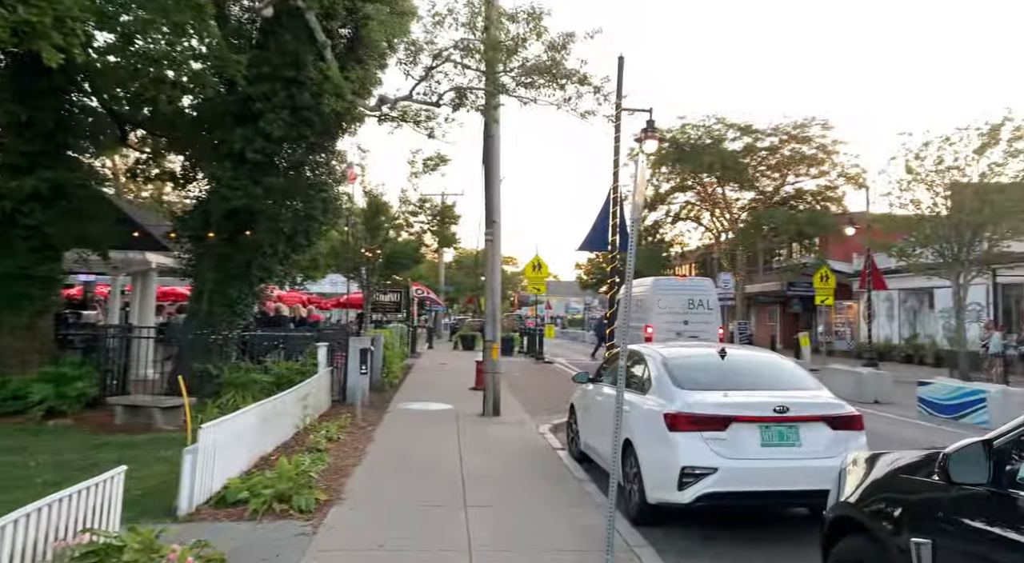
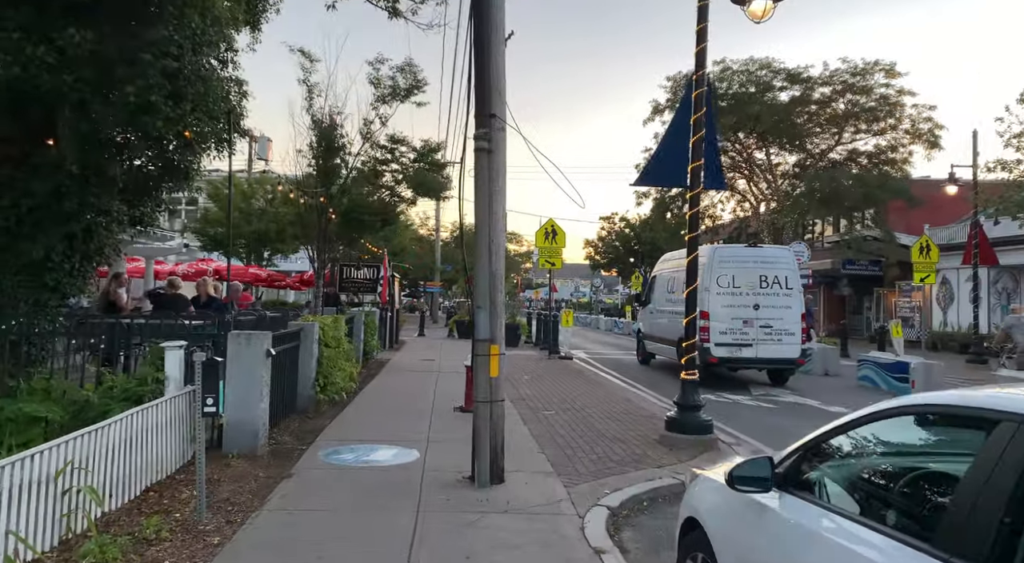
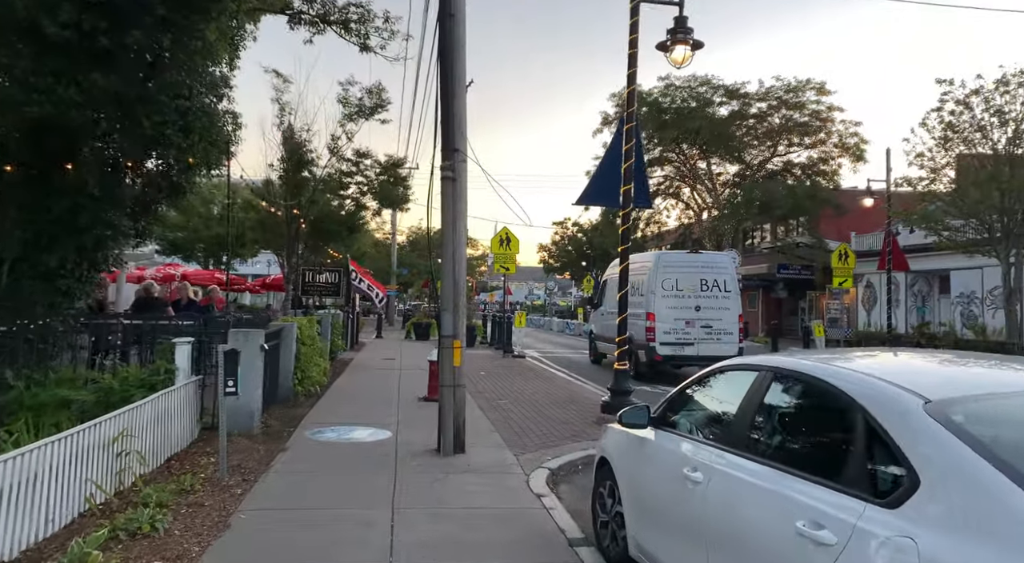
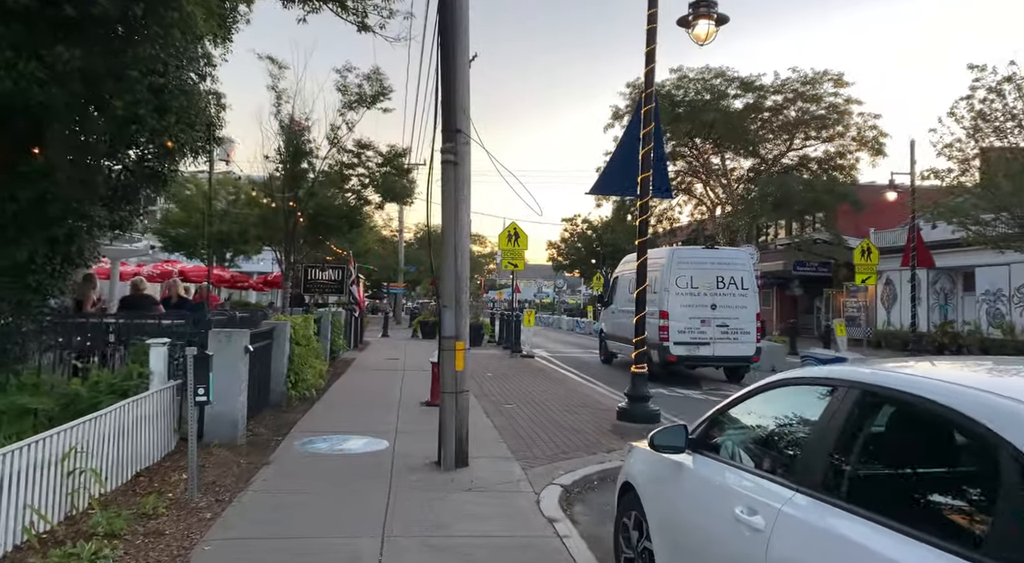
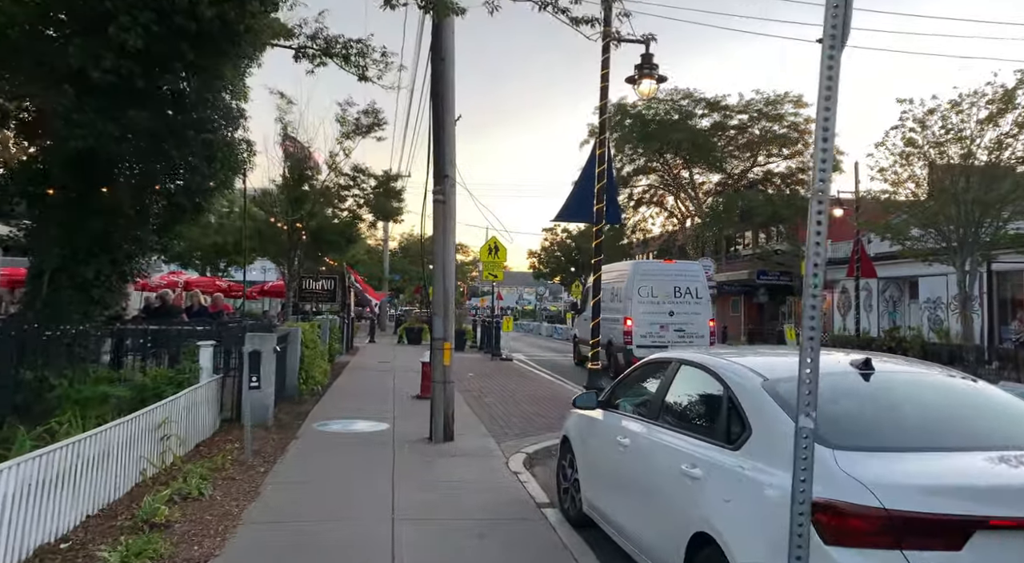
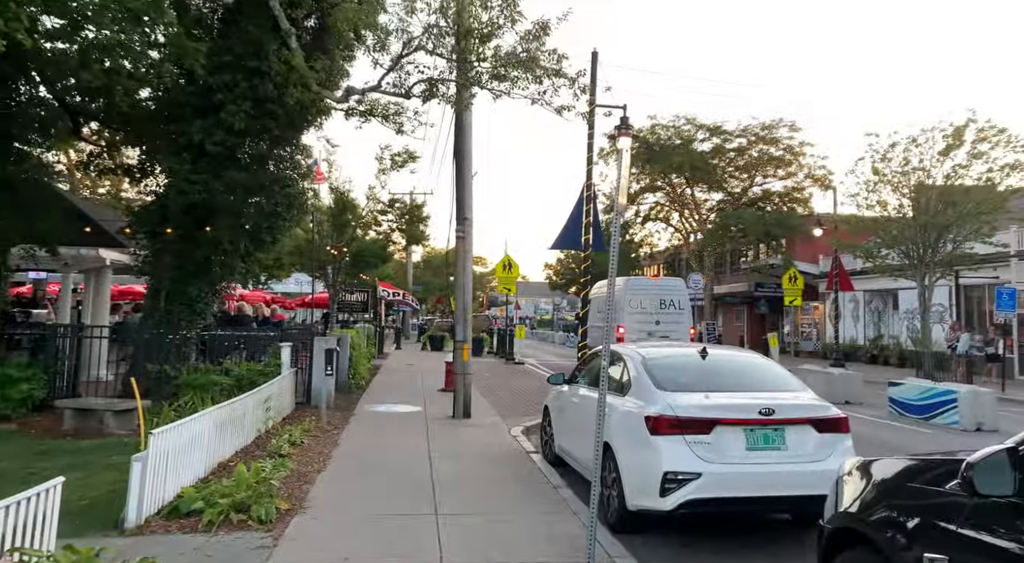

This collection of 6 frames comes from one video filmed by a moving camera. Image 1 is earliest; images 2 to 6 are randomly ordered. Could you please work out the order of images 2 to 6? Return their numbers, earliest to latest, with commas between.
6, 5, 3, 4, 2
